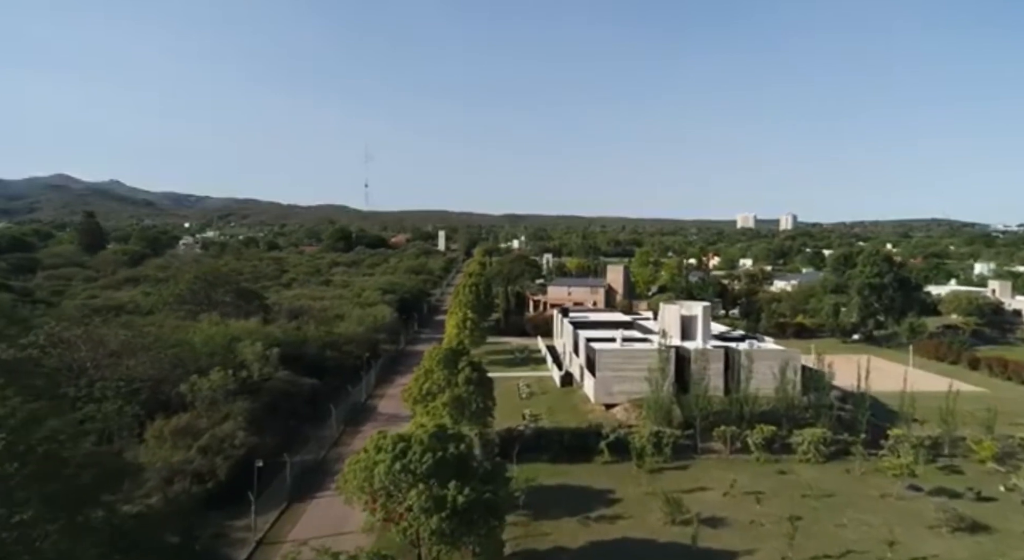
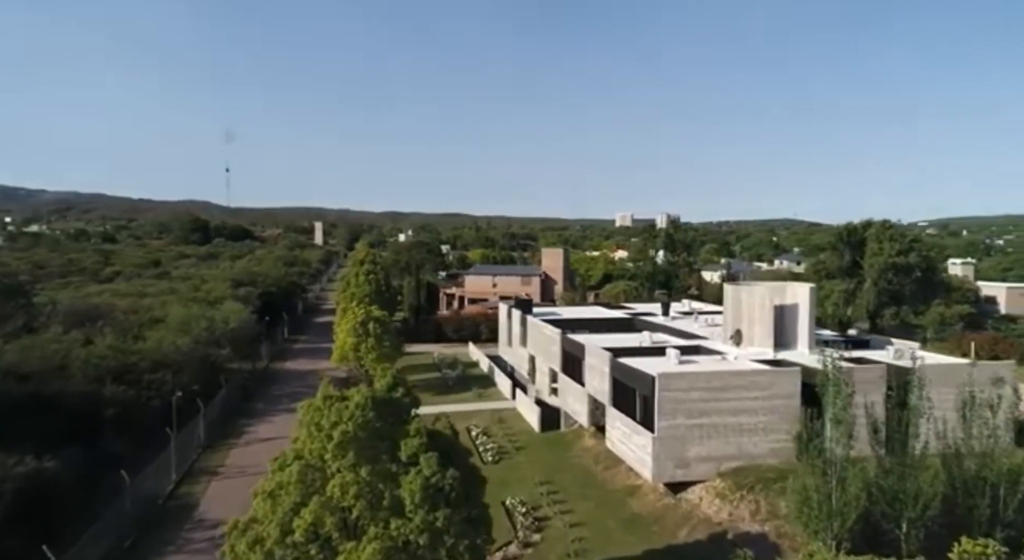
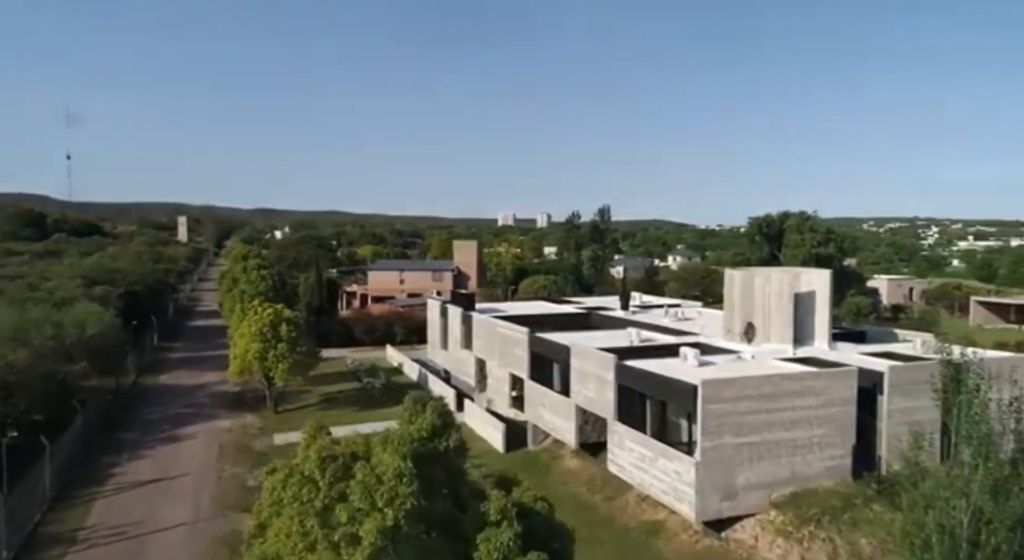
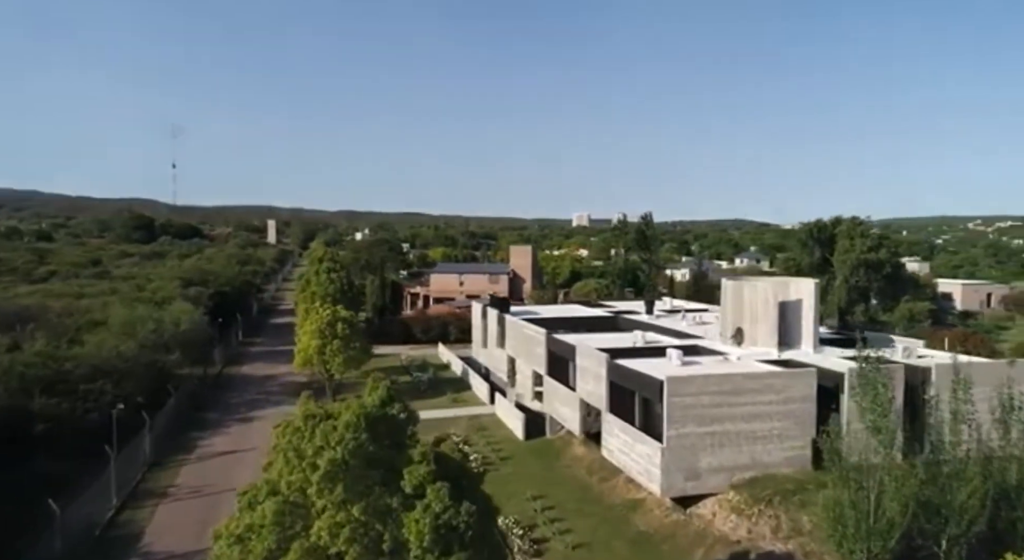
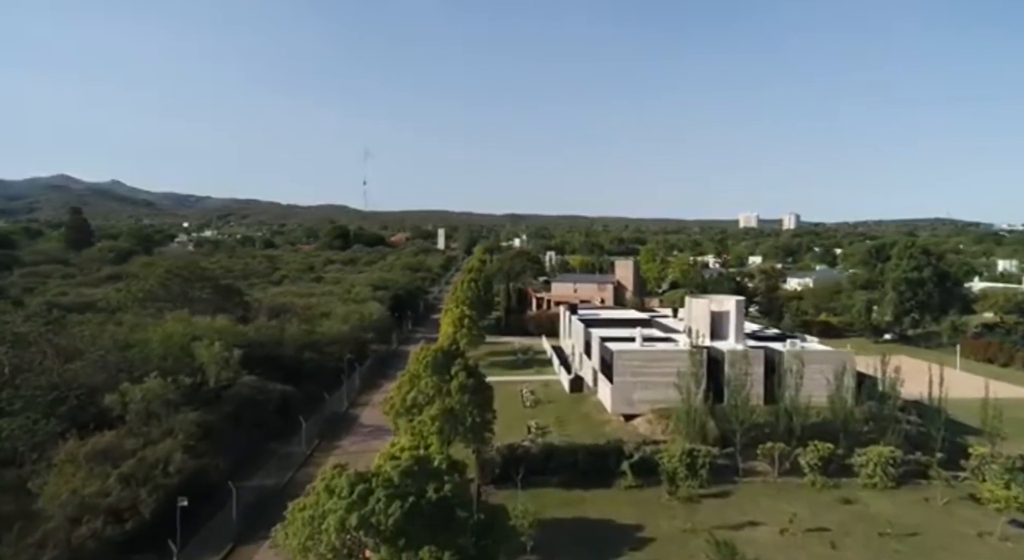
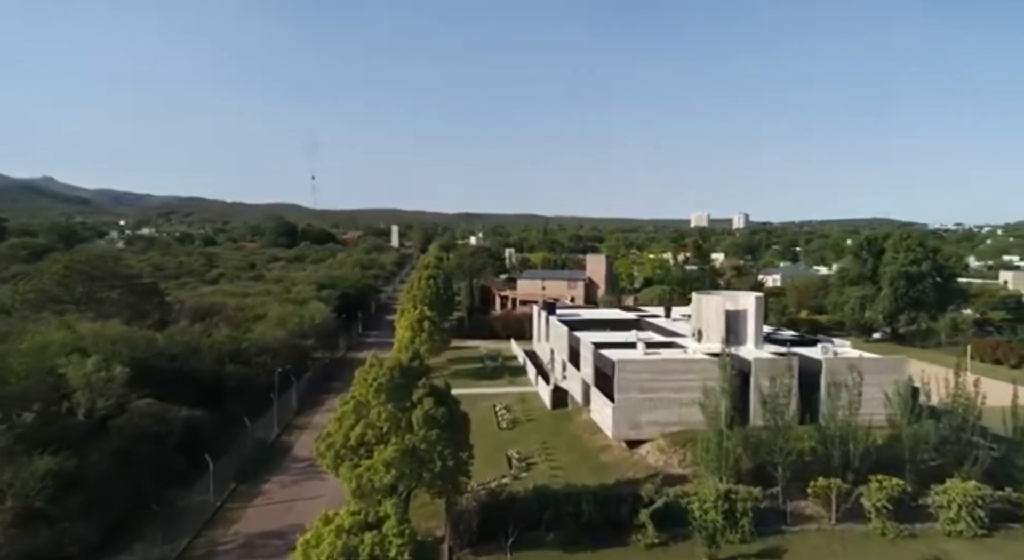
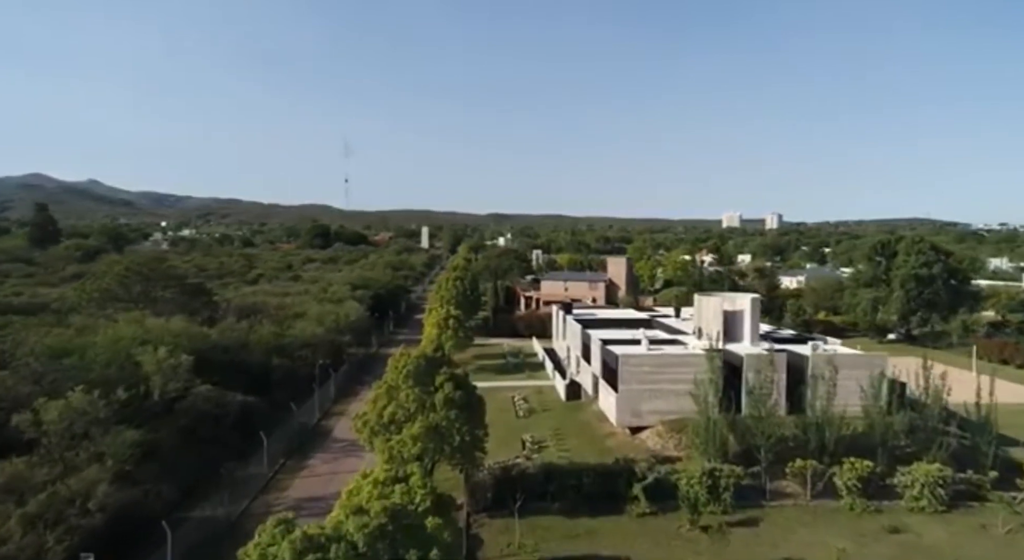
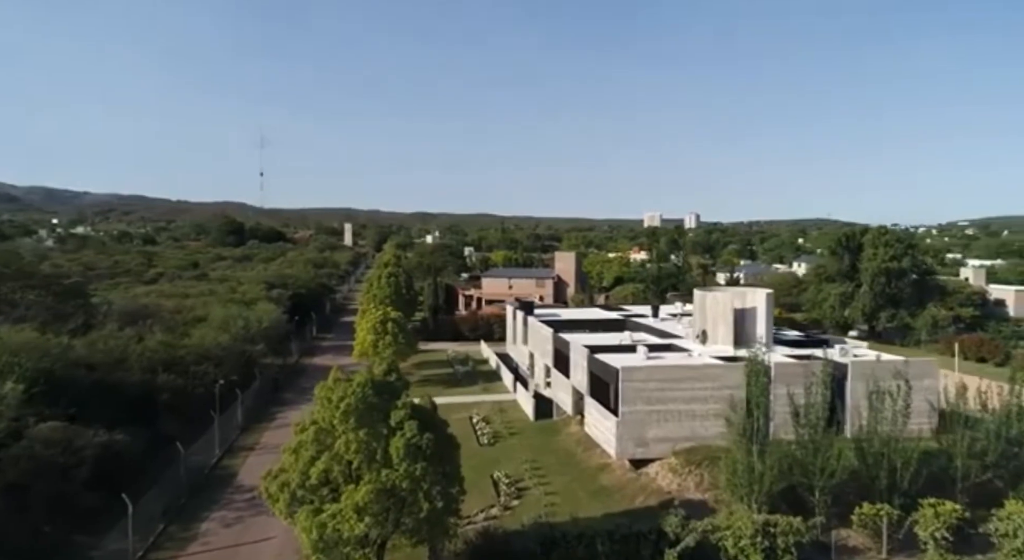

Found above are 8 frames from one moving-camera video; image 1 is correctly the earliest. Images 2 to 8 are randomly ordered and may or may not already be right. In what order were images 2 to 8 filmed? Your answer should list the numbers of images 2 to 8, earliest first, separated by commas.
5, 7, 6, 8, 2, 4, 3
